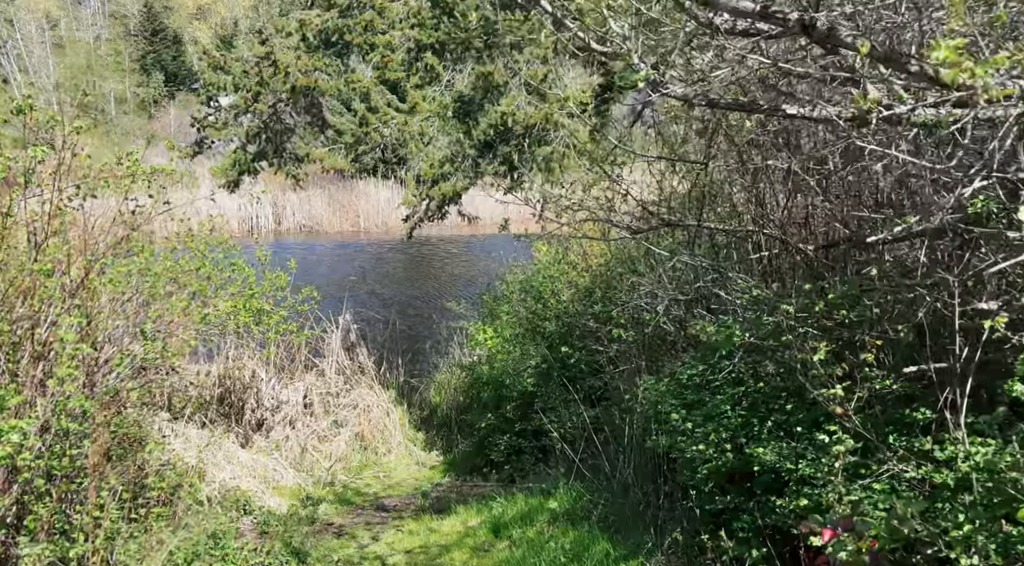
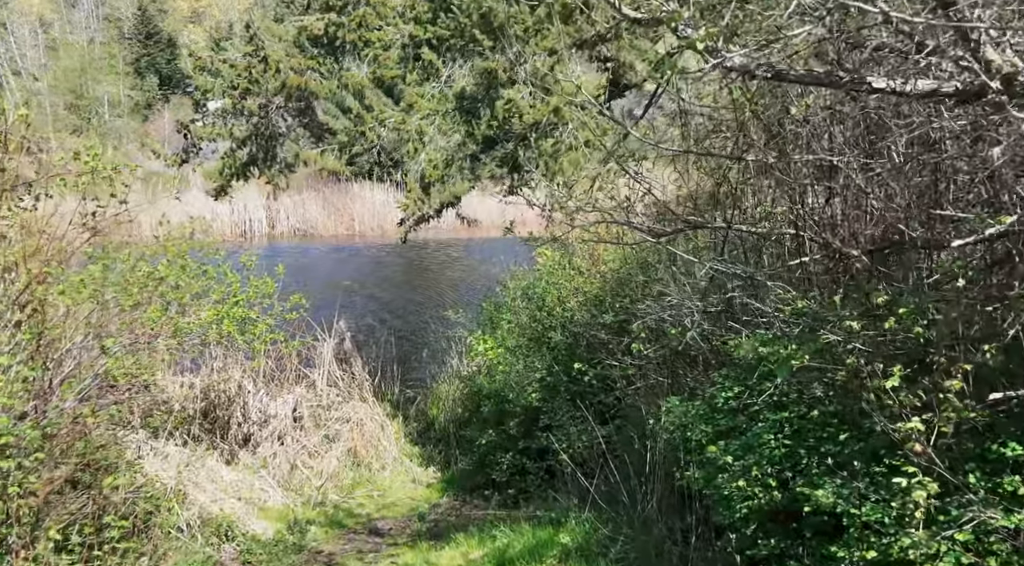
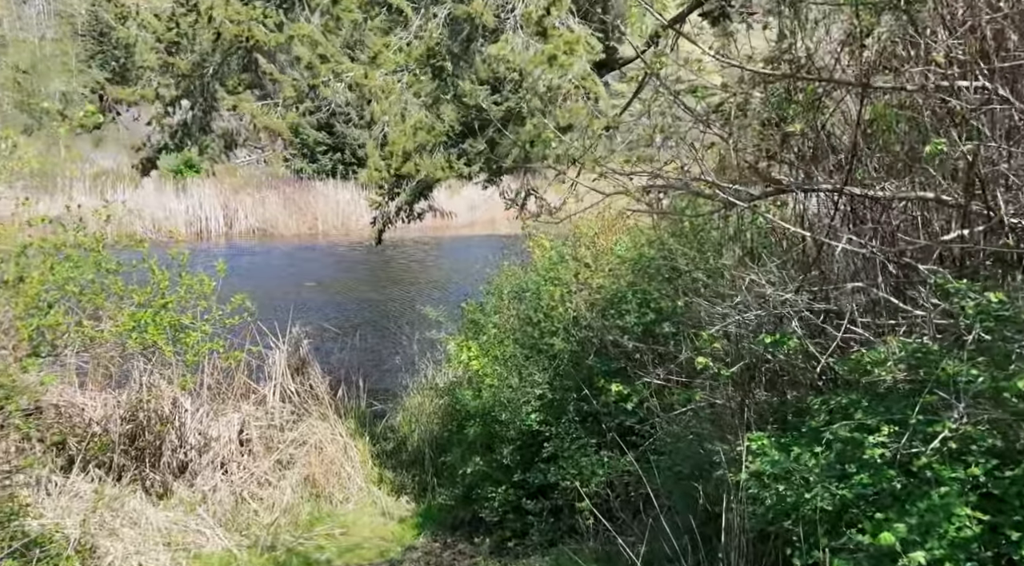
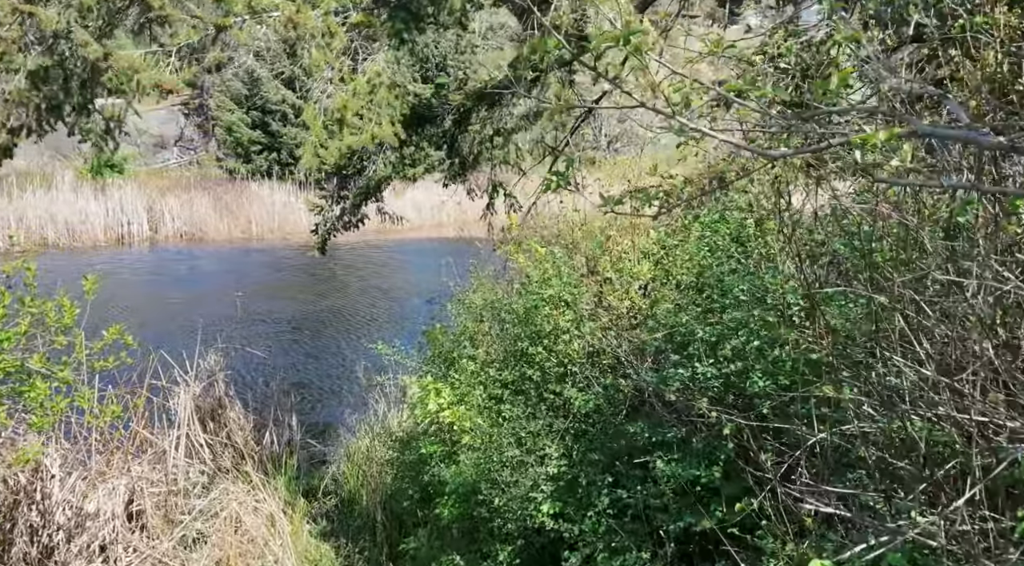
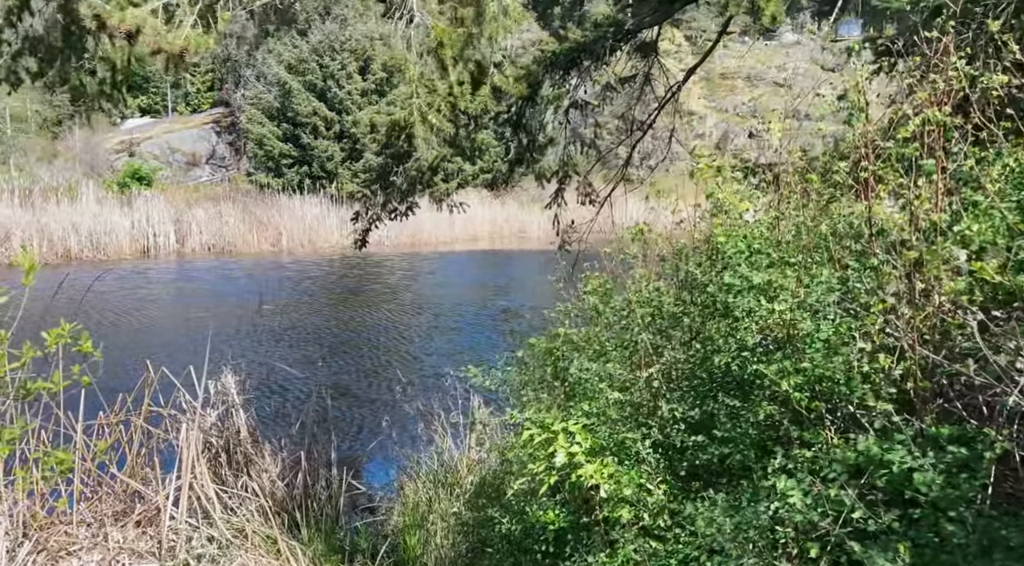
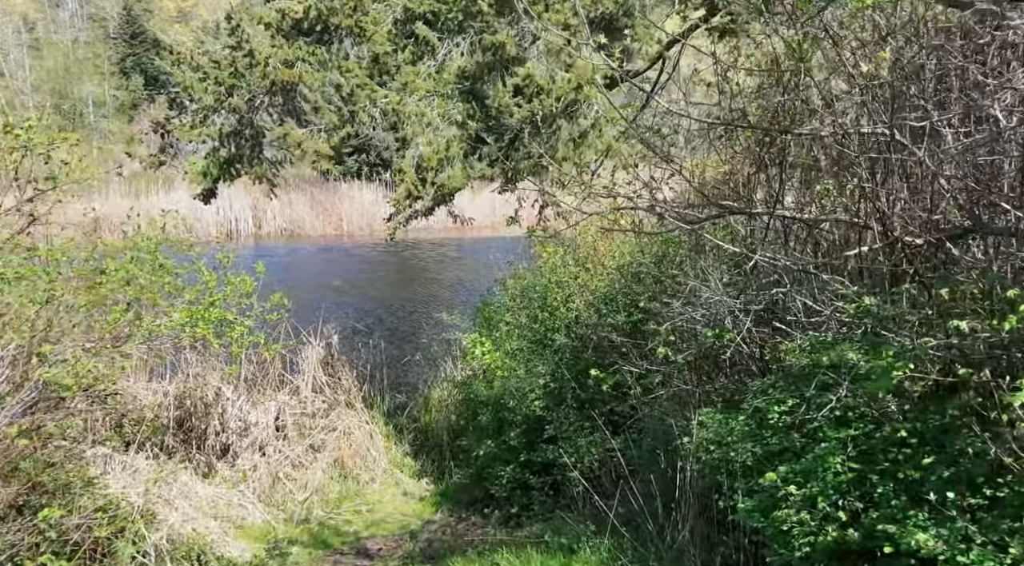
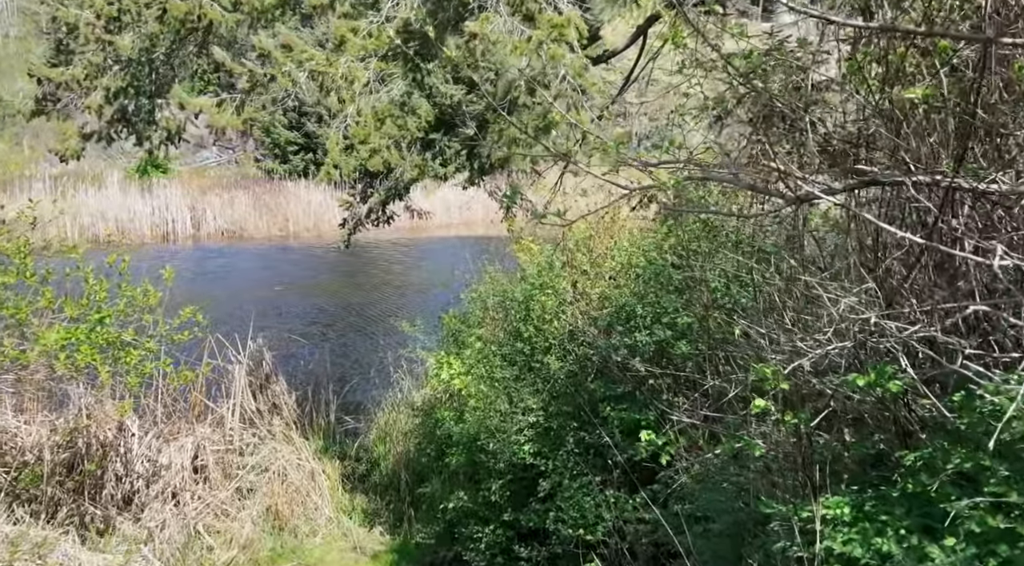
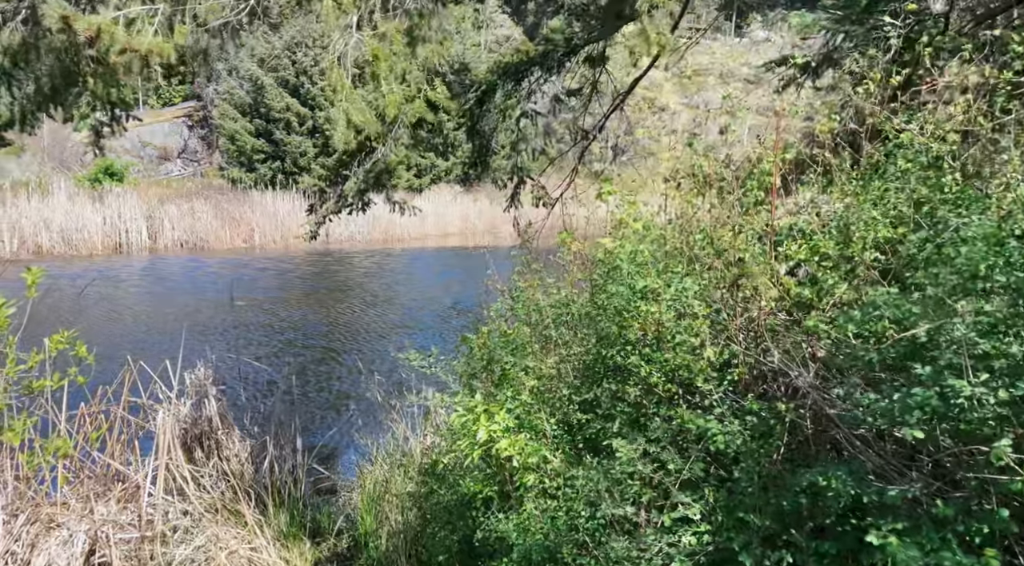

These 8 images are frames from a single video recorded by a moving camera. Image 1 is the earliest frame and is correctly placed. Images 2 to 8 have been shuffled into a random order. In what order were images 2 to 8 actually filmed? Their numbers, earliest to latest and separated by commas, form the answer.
2, 6, 3, 7, 4, 8, 5
